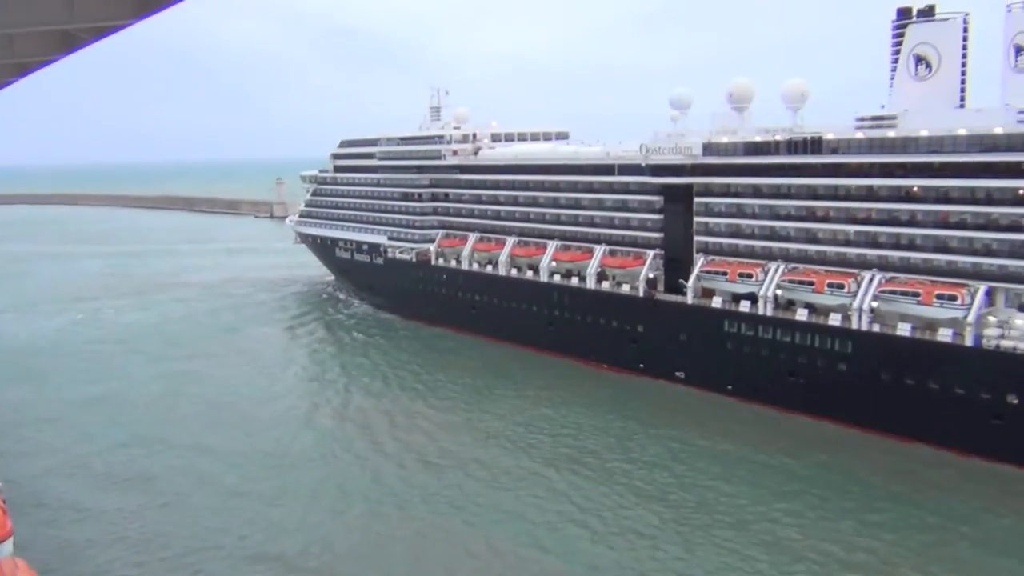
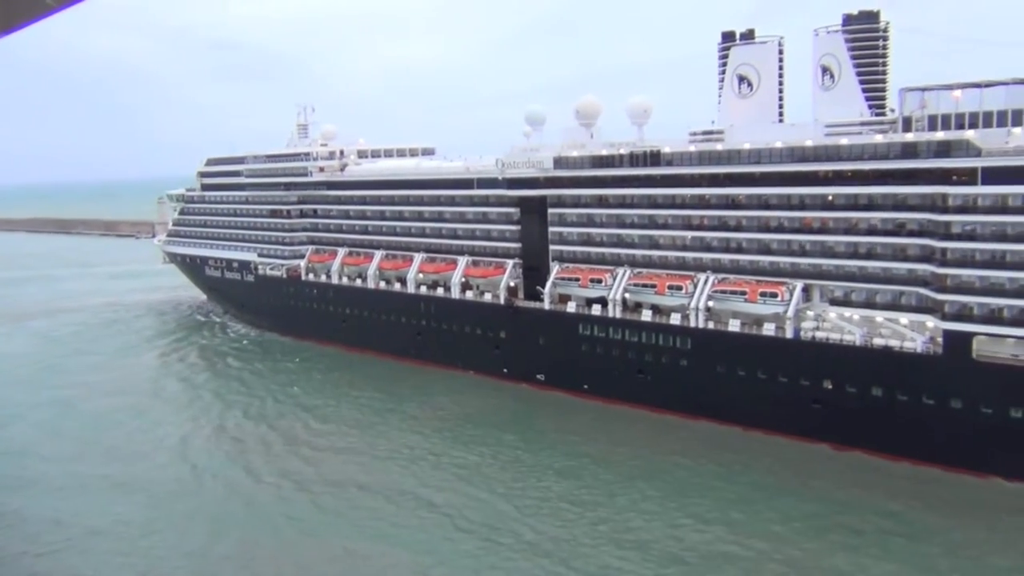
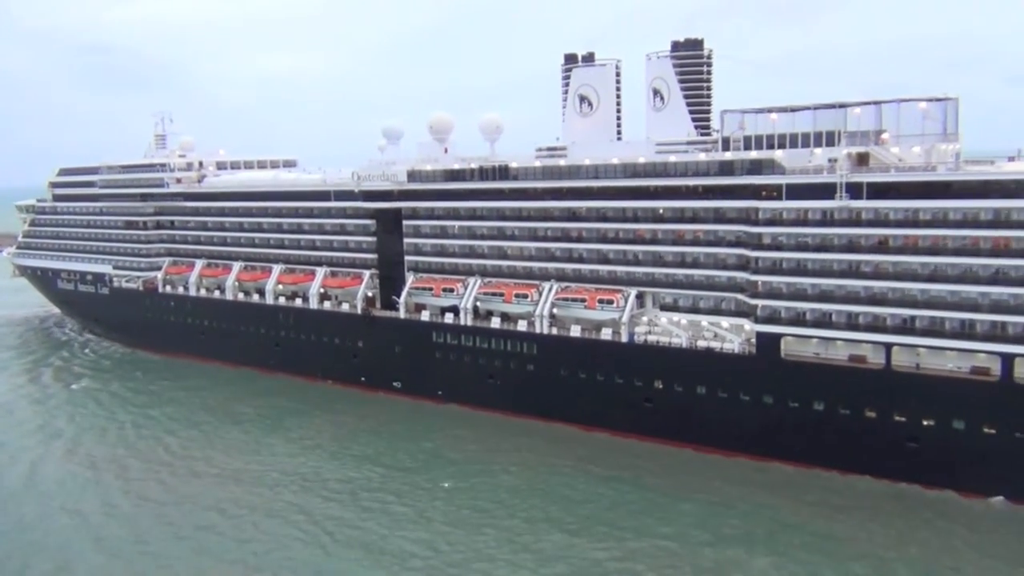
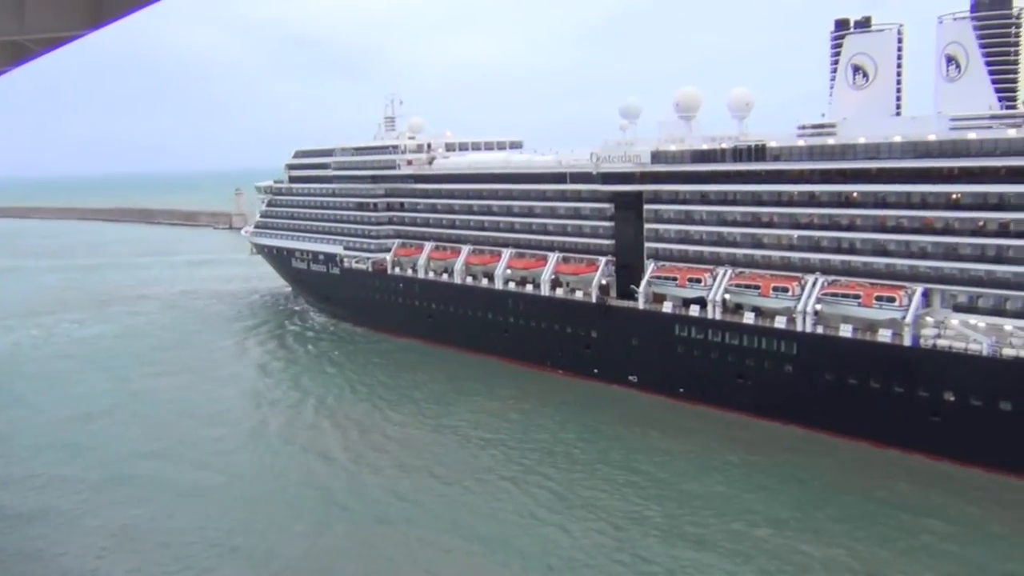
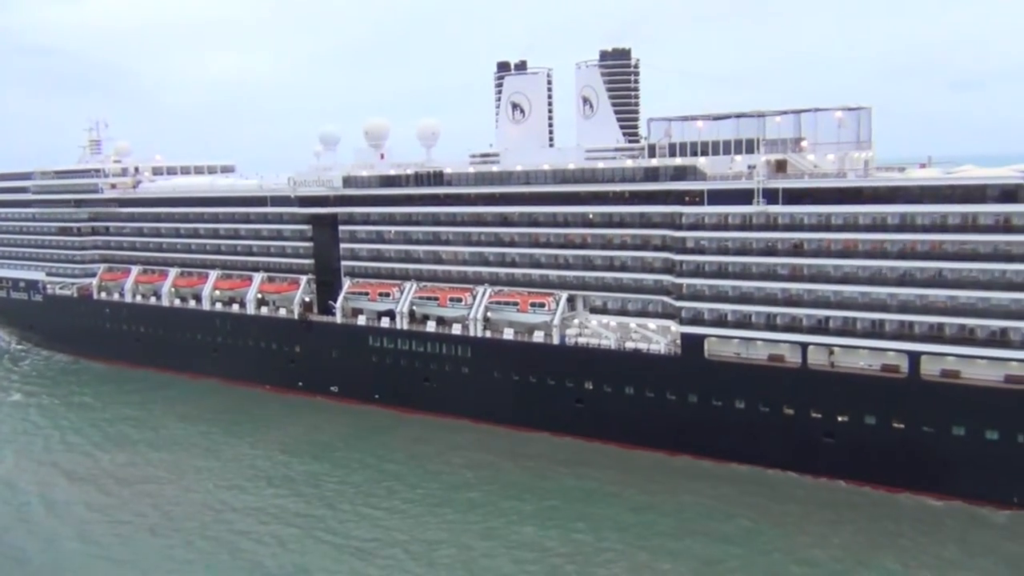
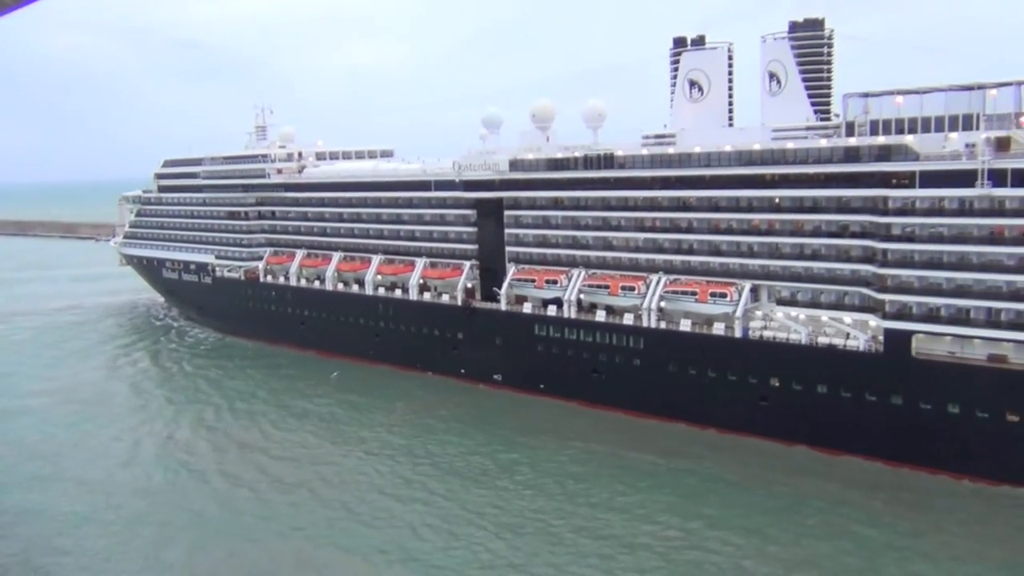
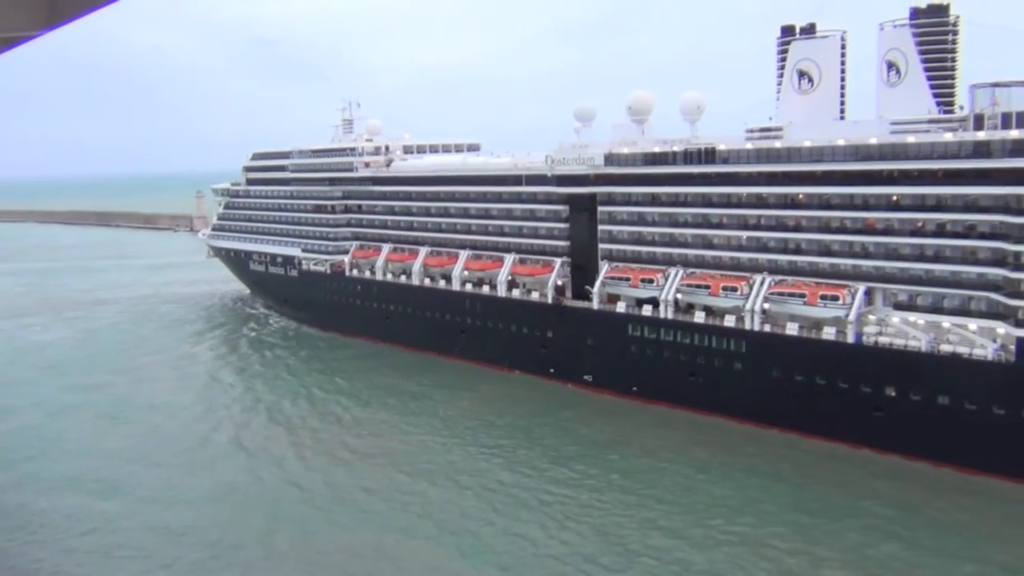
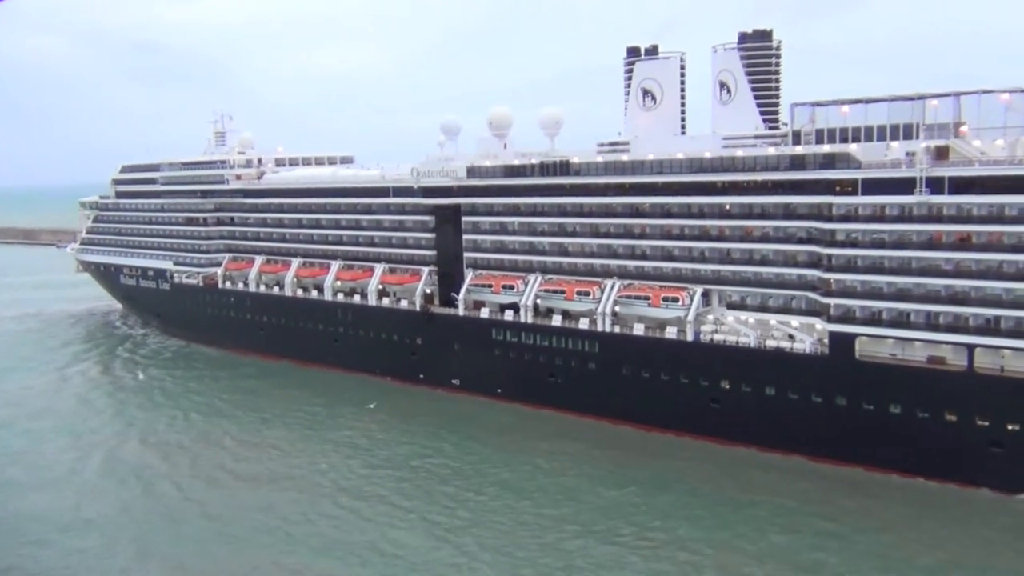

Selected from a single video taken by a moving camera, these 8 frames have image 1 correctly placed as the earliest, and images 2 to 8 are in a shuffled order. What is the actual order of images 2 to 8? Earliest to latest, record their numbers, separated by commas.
4, 7, 2, 6, 8, 3, 5
